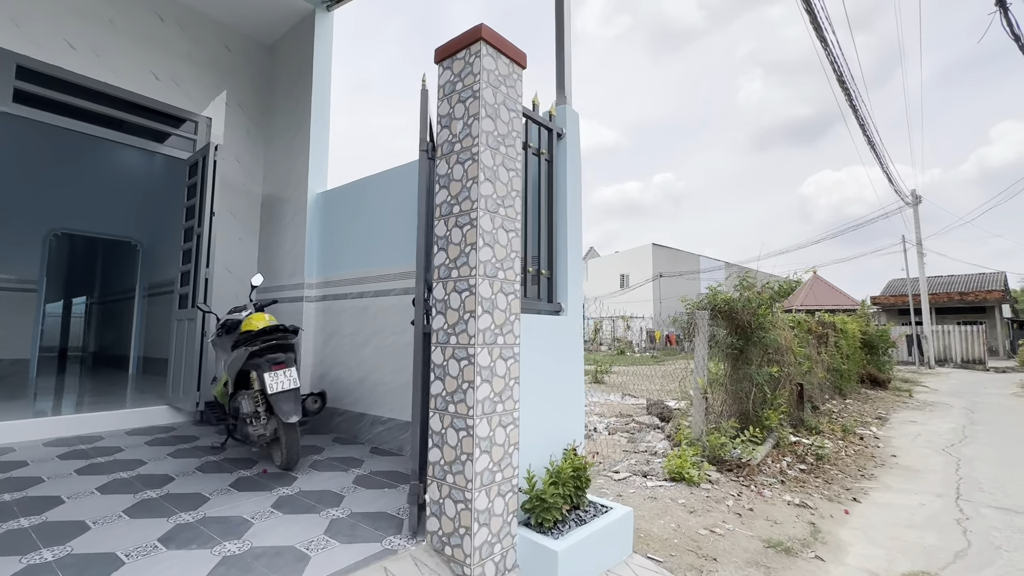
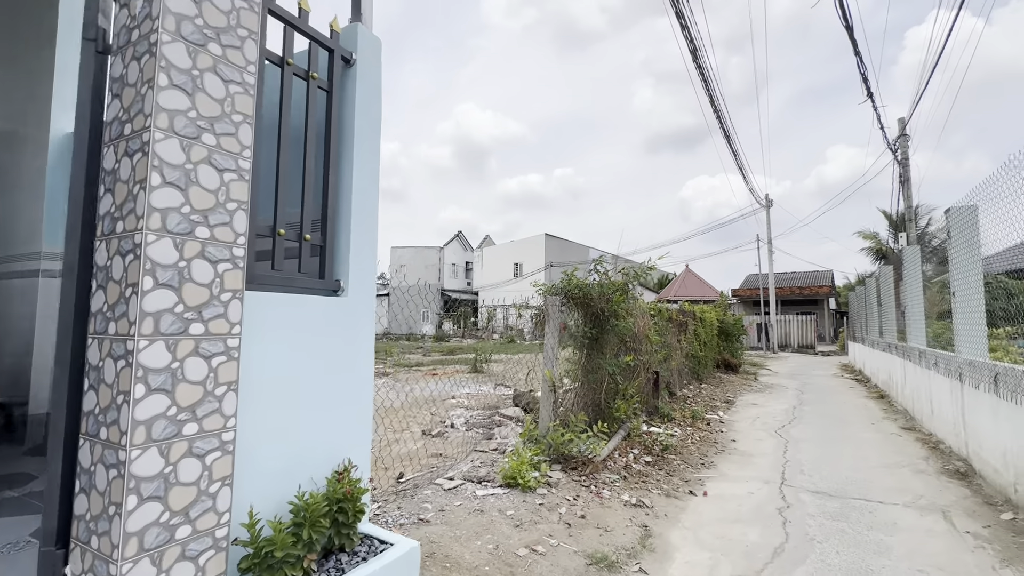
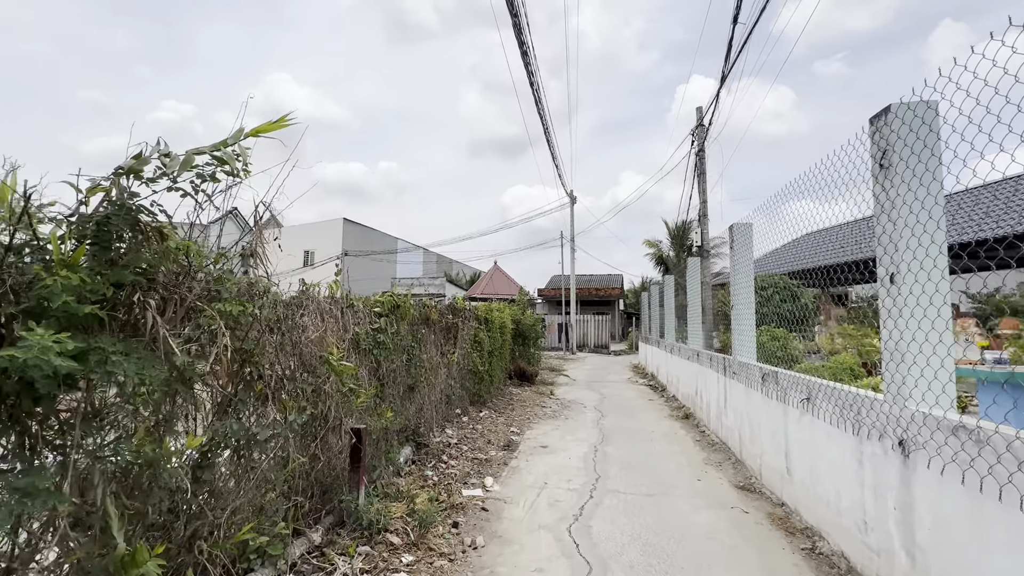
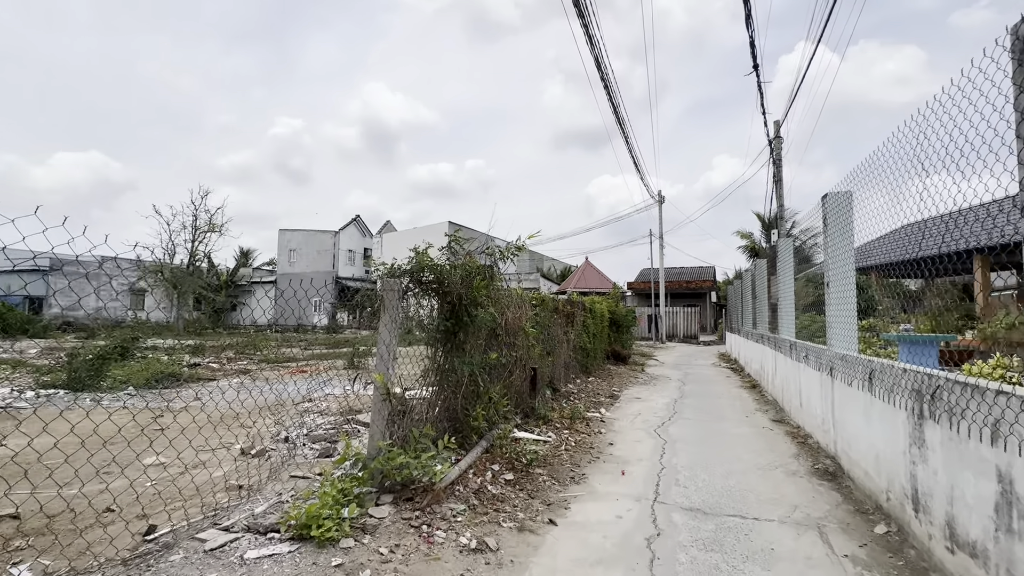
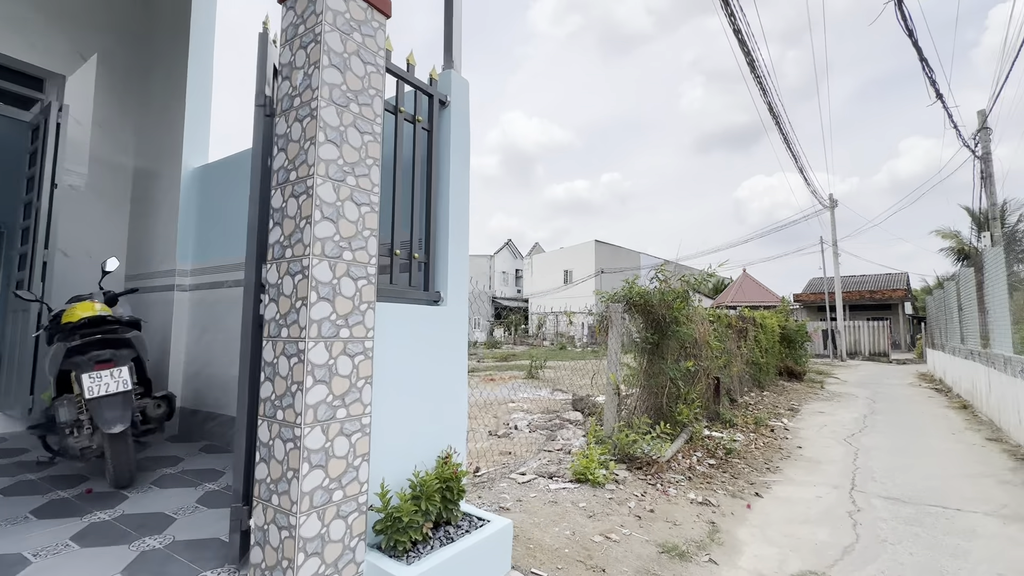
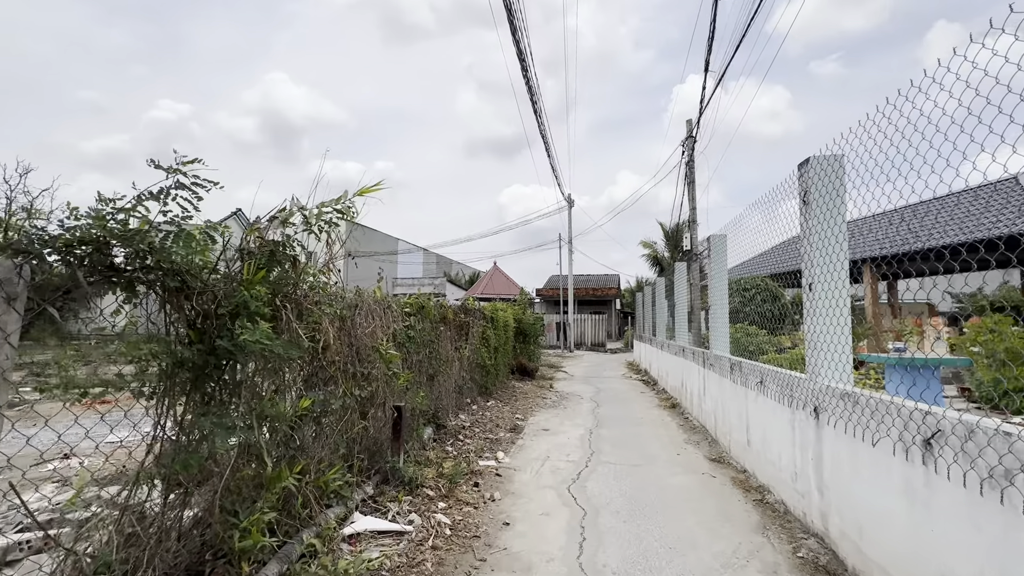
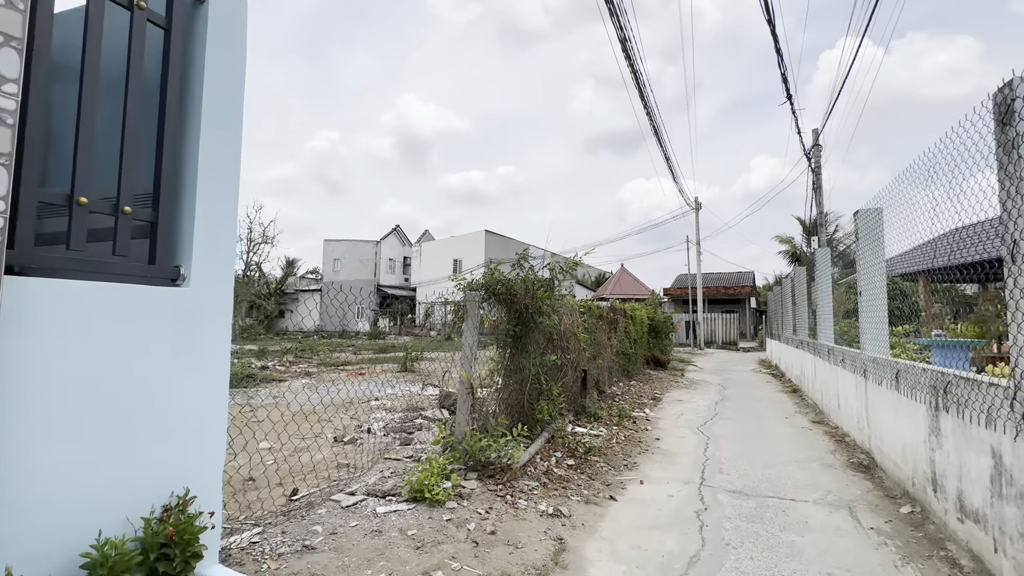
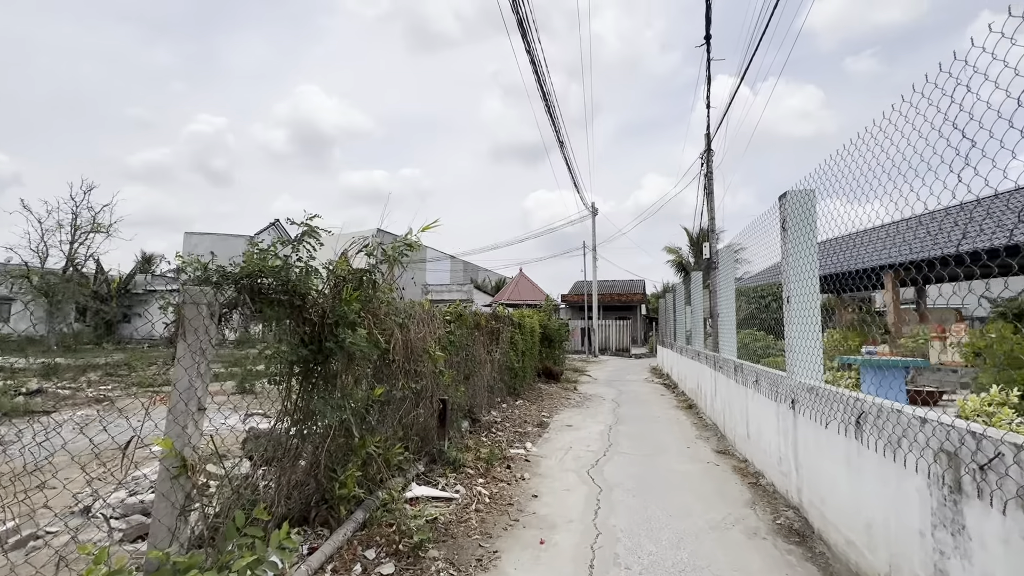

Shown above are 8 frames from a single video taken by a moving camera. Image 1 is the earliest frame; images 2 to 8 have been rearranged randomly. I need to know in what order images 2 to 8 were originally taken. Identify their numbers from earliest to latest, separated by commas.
5, 2, 7, 4, 8, 6, 3
